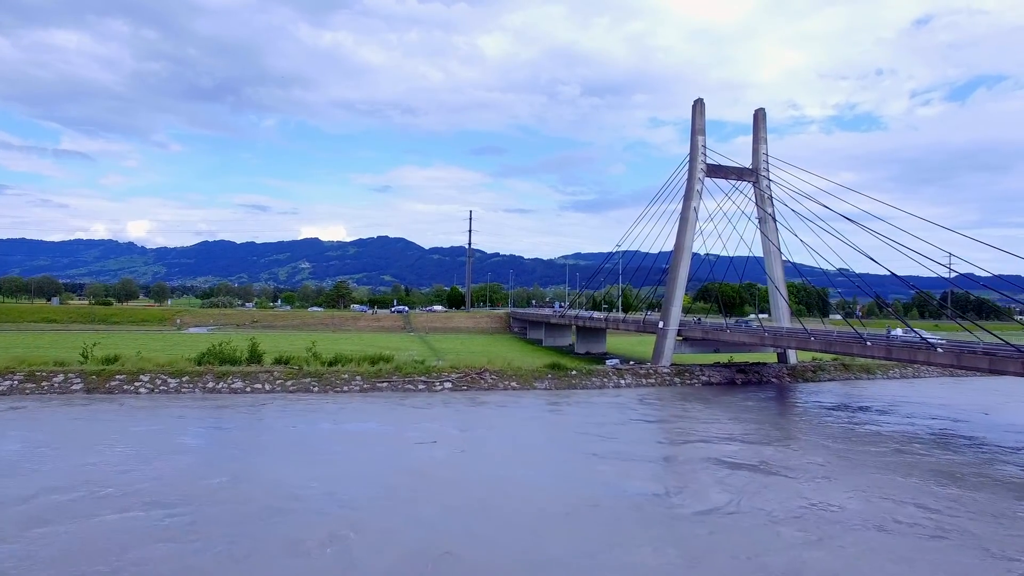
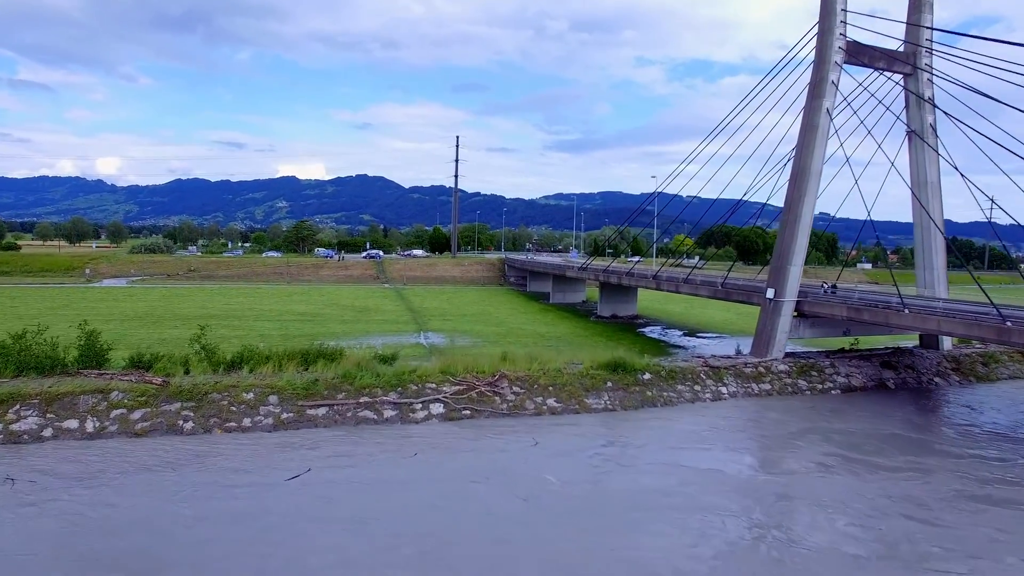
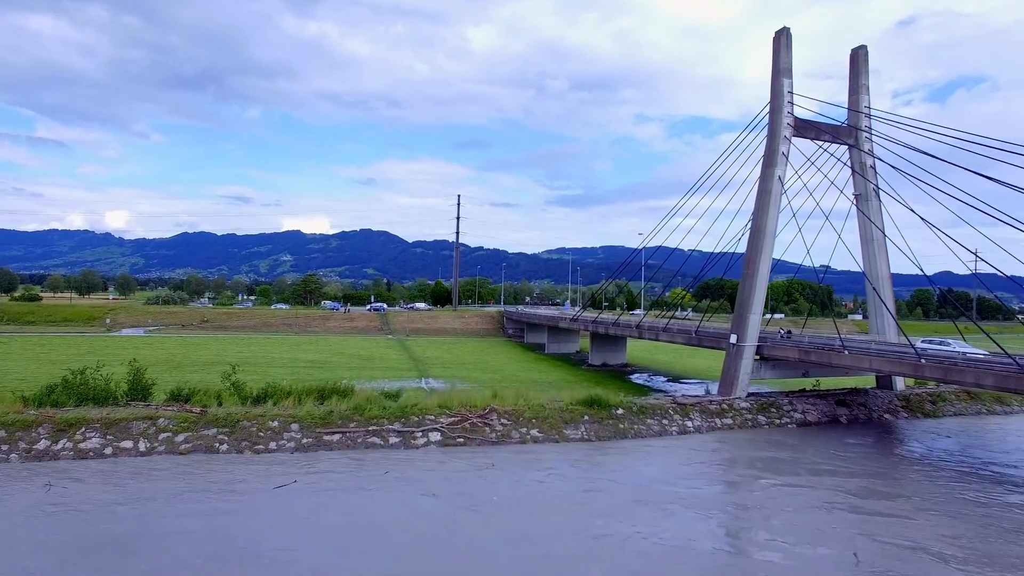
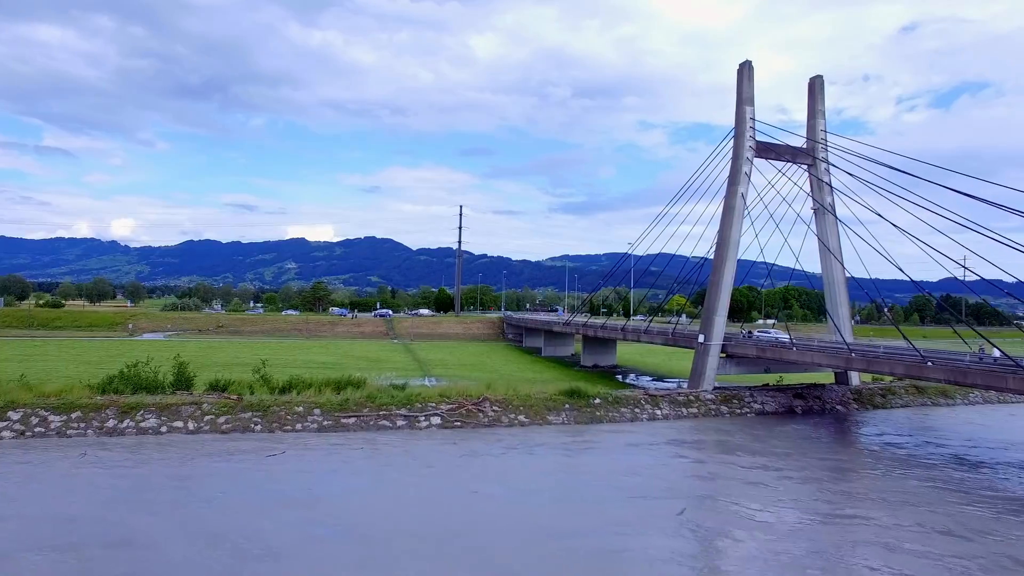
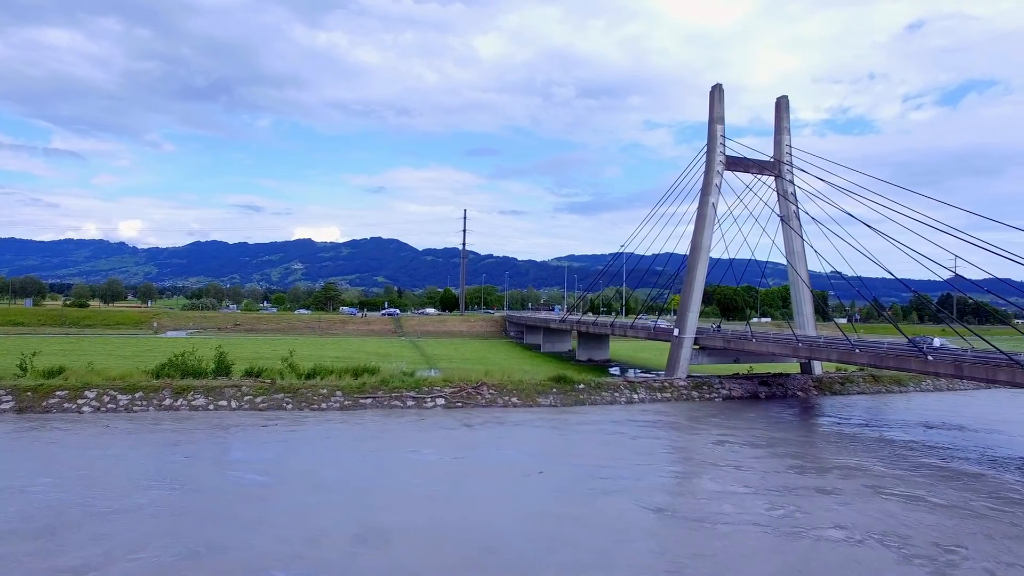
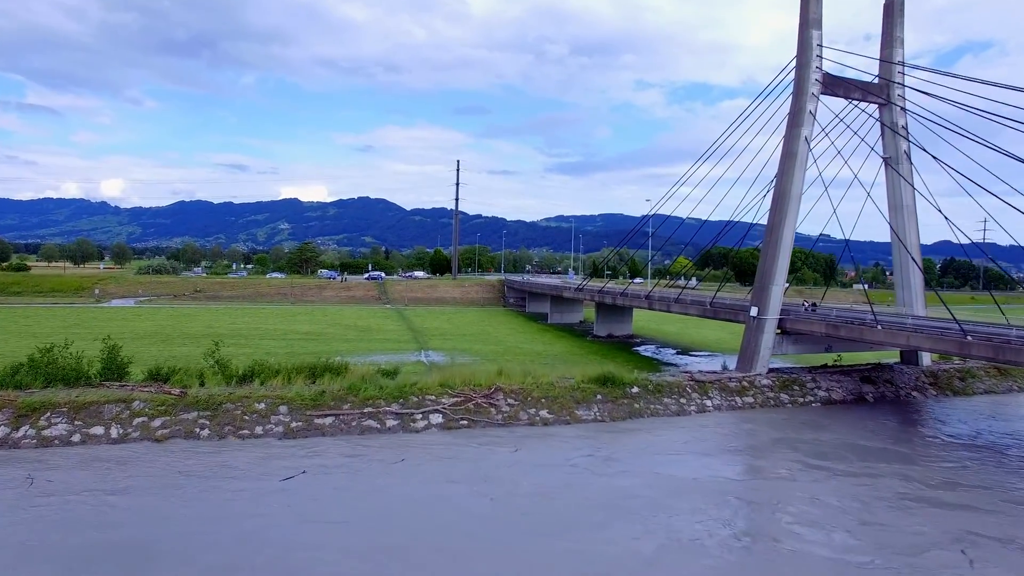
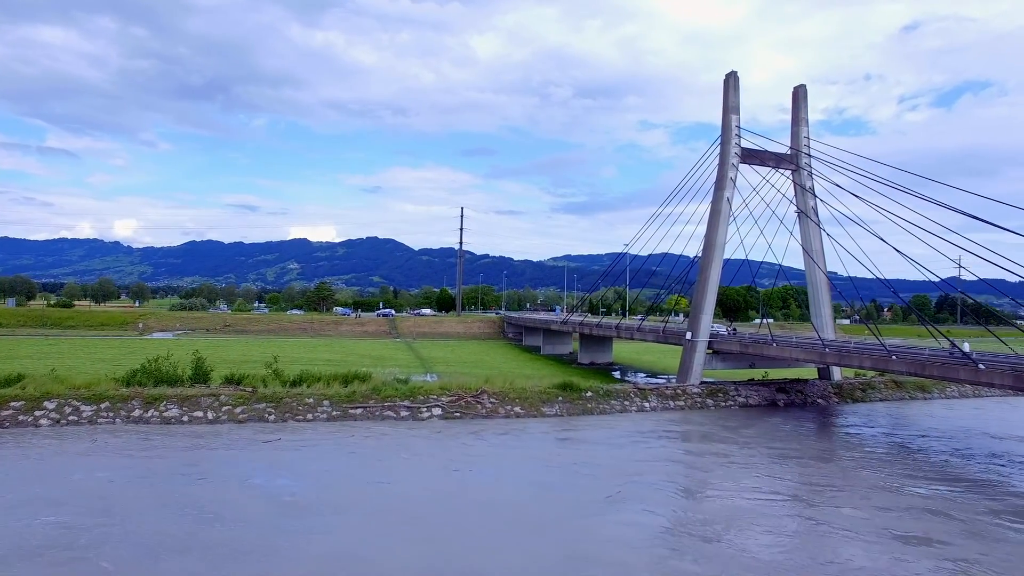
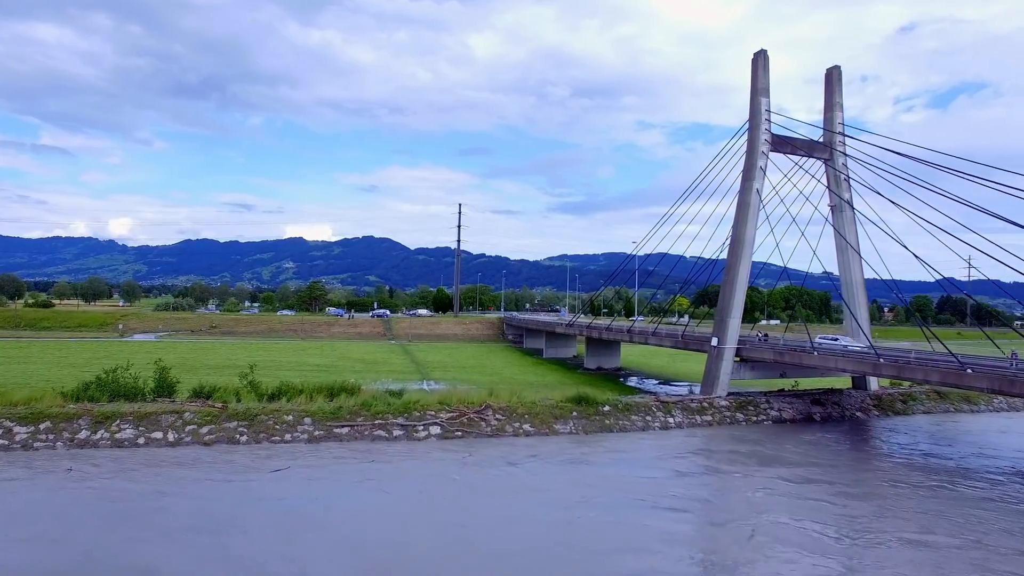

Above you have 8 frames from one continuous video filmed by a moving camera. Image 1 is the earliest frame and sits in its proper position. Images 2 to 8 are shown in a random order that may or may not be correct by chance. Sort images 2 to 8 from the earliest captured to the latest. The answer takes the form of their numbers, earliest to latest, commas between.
5, 7, 4, 8, 3, 6, 2
